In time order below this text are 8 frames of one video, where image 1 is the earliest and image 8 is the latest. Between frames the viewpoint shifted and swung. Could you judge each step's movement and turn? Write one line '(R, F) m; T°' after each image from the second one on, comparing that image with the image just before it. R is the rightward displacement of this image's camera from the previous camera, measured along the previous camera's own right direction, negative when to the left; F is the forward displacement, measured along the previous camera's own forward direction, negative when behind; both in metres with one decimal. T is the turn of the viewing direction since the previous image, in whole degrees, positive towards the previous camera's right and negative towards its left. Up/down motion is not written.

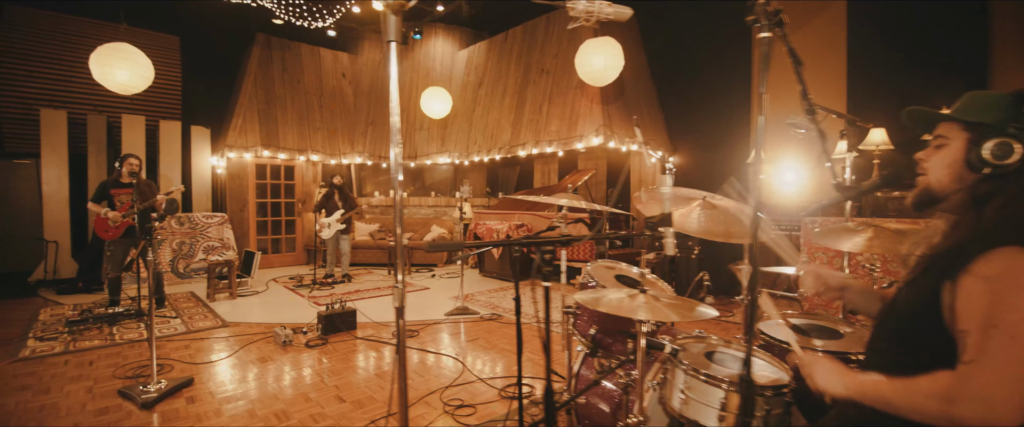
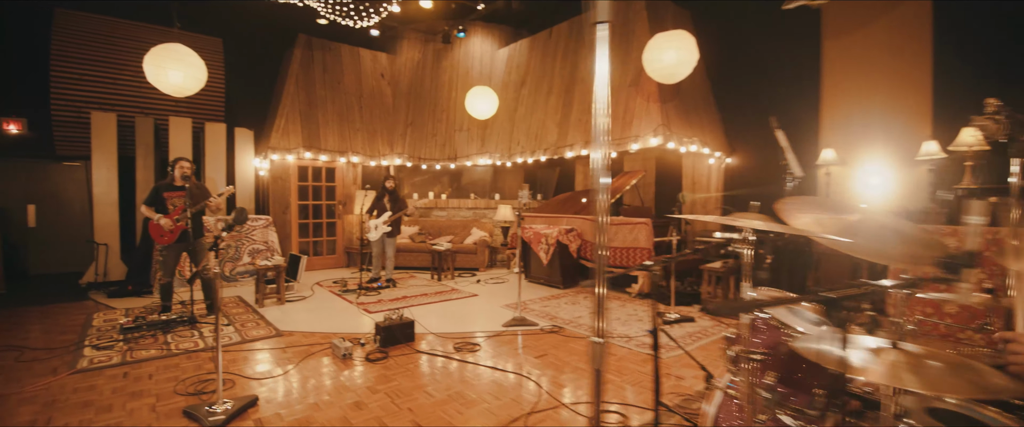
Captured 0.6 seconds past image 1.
(-0.4, +0.3) m; -3°
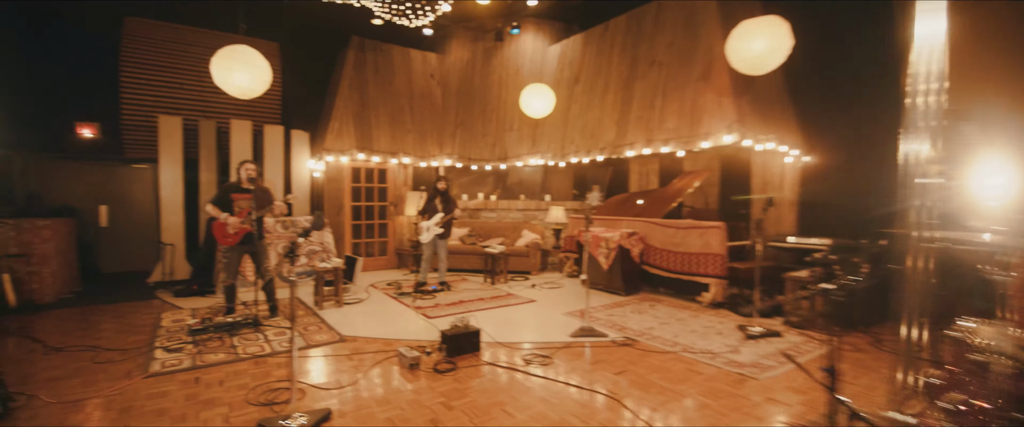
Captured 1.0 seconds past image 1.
(-0.3, +0.3) m; -4°
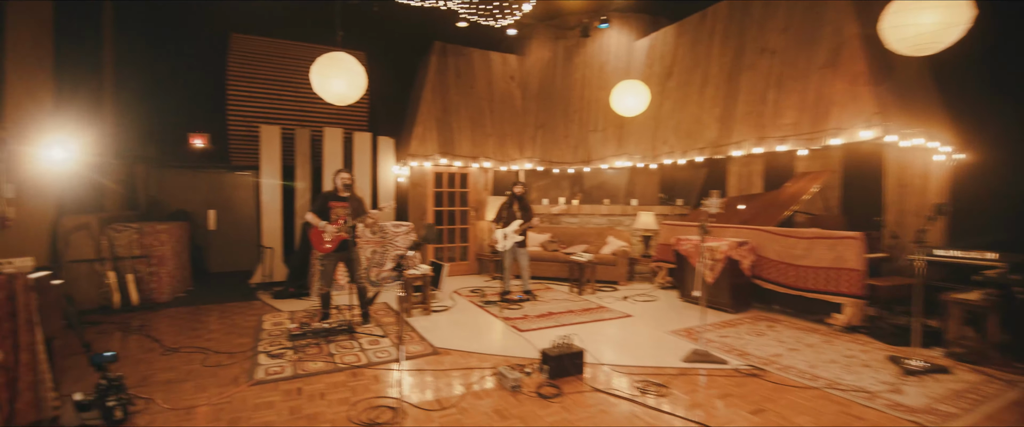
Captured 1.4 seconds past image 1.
(-0.3, +0.3) m; -8°
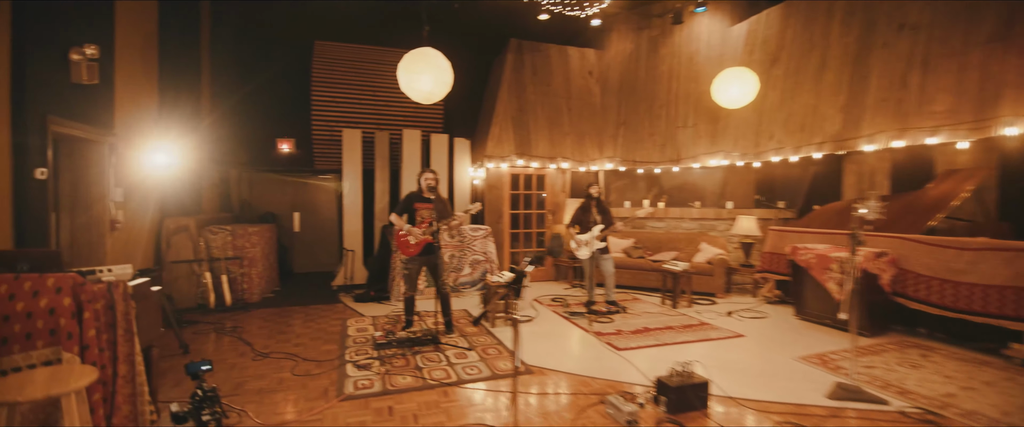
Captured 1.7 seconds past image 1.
(-0.3, +0.4) m; -8°
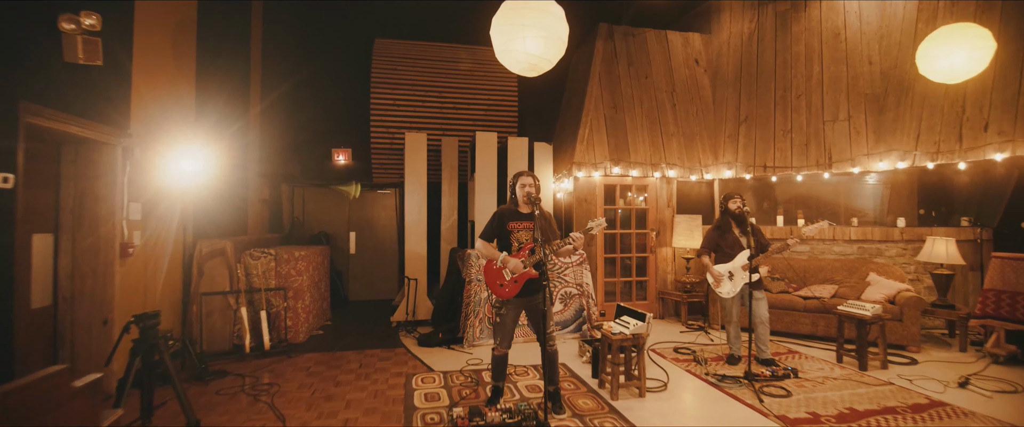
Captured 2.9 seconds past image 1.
(-0.6, +1.3) m; -7°
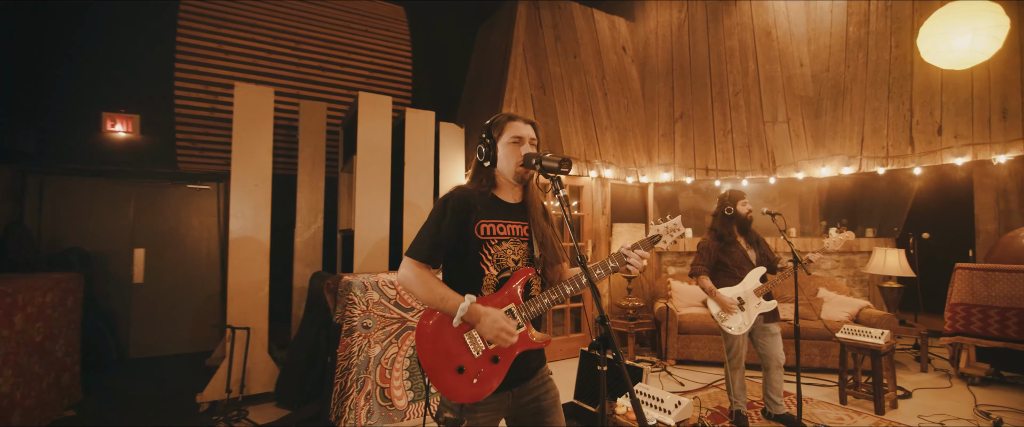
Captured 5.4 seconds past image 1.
(-0.3, +1.7) m; +18°
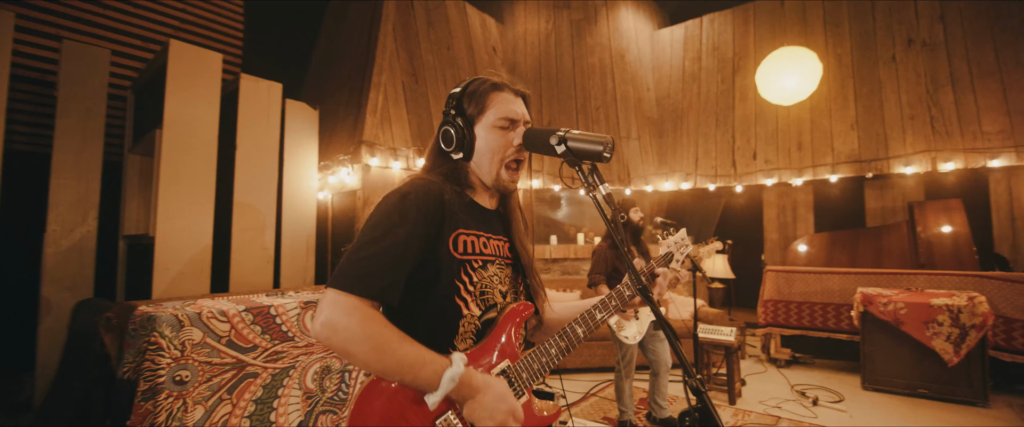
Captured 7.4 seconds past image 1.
(-0.3, +0.5) m; +21°
